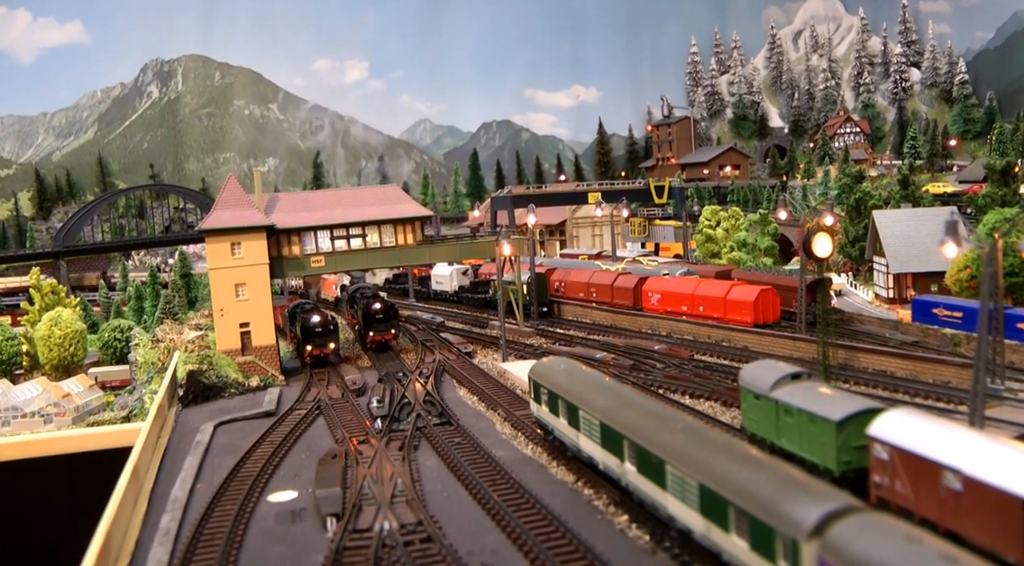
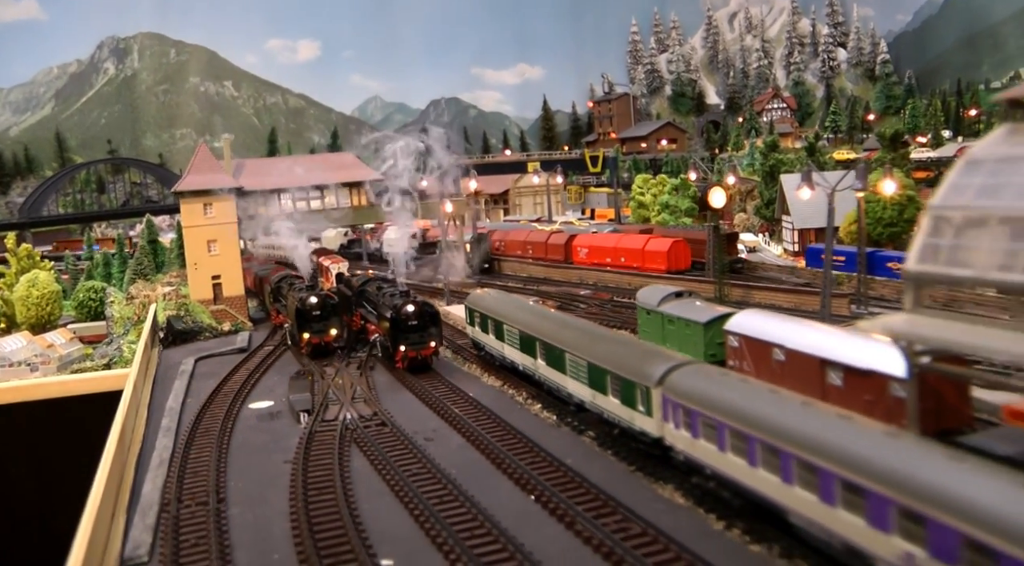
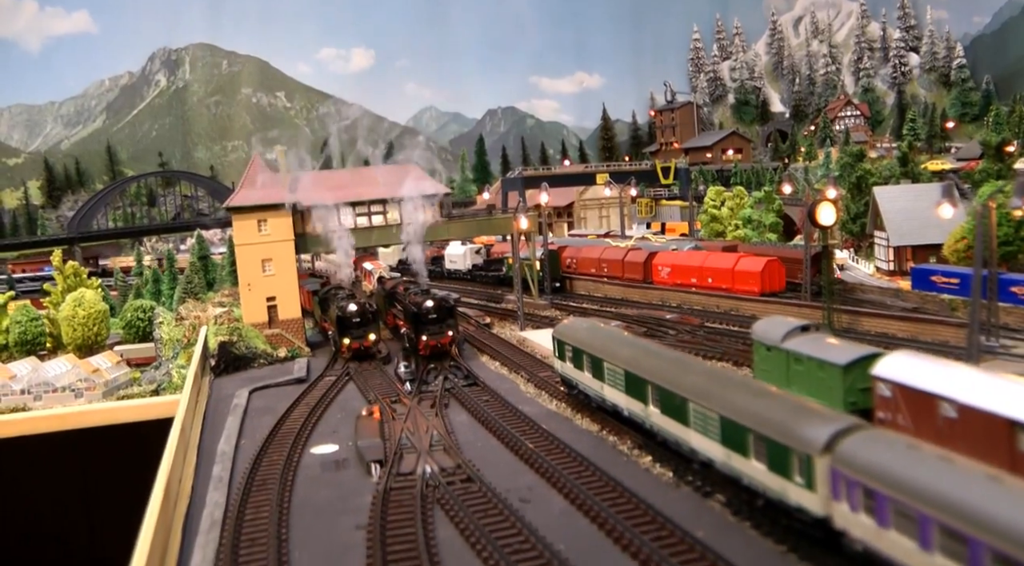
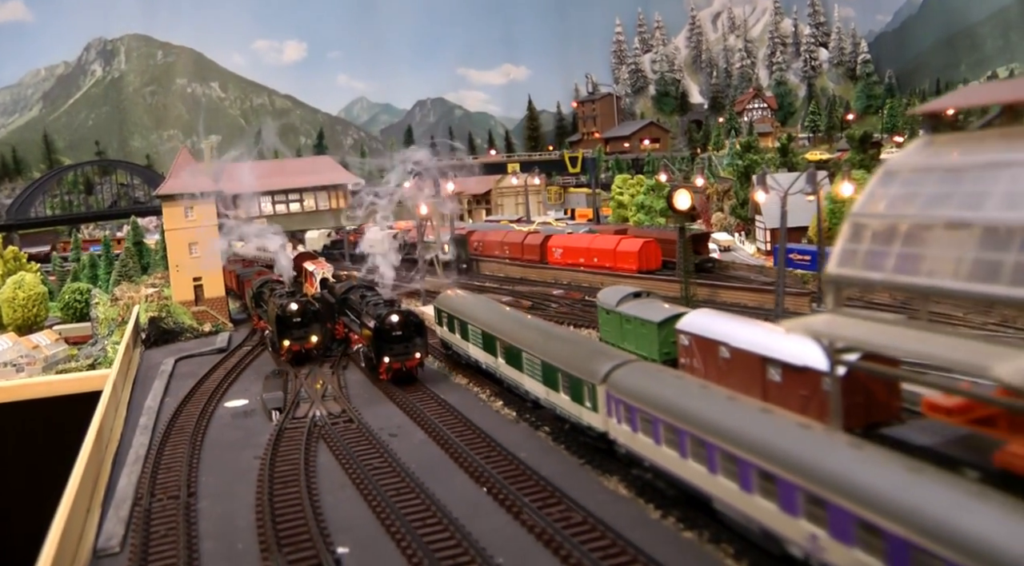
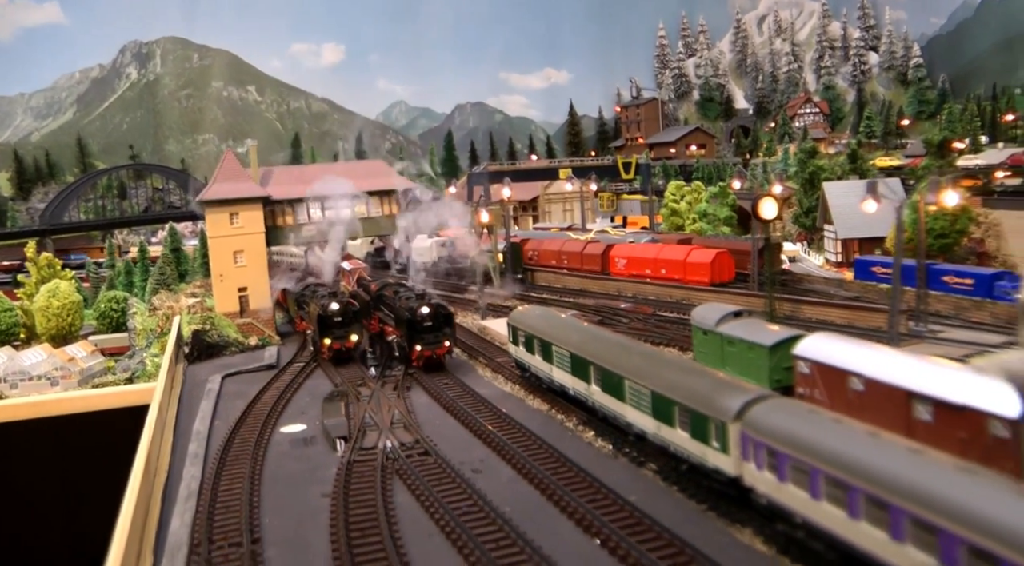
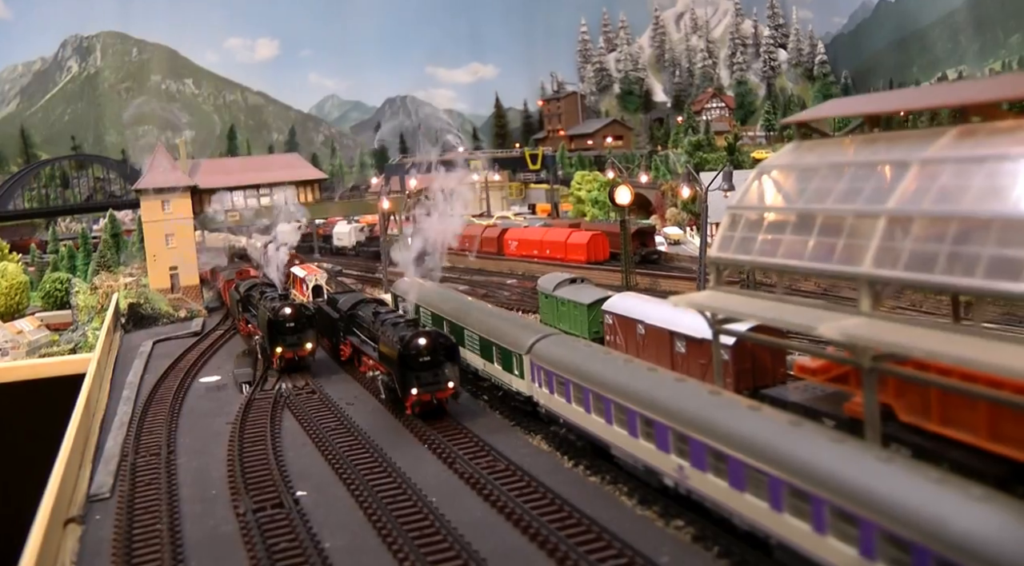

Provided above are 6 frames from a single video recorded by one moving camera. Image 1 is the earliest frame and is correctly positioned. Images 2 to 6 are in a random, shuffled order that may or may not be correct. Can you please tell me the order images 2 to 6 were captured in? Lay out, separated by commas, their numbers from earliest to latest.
3, 5, 2, 4, 6
